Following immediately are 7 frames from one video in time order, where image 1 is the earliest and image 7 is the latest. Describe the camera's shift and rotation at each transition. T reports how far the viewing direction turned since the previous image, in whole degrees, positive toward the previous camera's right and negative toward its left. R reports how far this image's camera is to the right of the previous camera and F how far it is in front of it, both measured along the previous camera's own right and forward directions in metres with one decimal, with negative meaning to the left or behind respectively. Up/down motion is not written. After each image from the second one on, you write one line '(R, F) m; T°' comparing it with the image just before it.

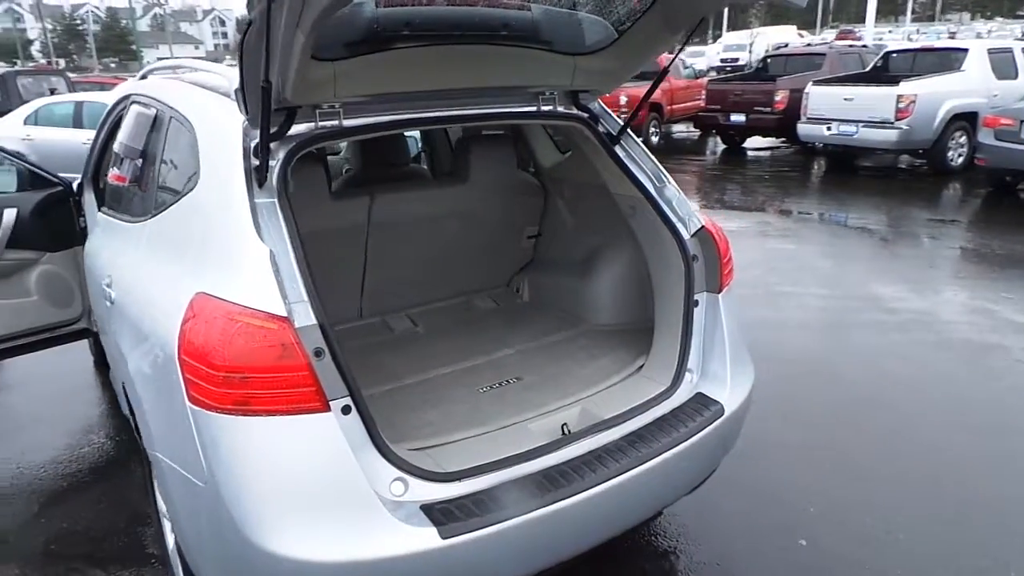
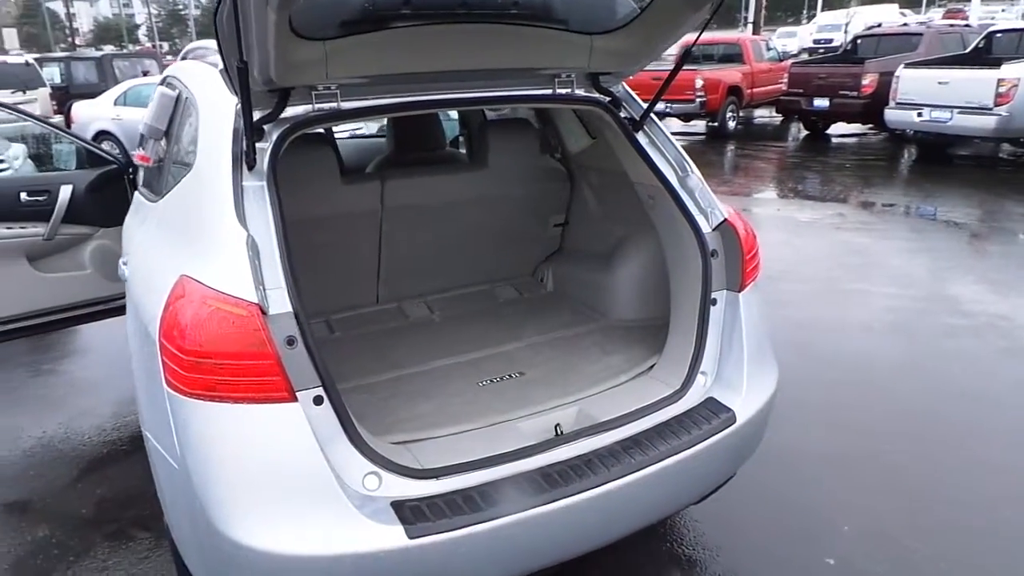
(+0.3, +0.1) m; -6°
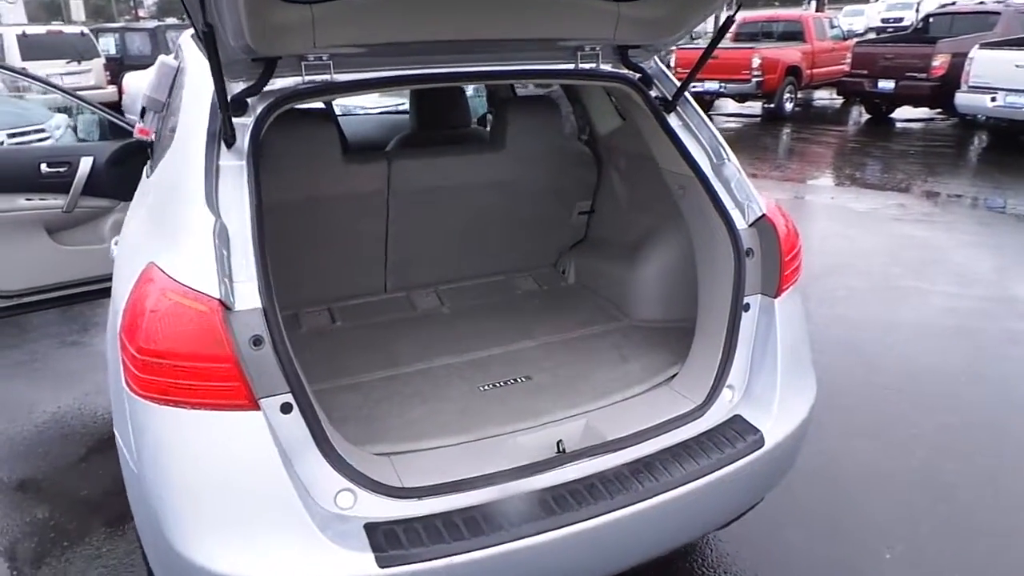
(+0.1, +0.3) m; -3°
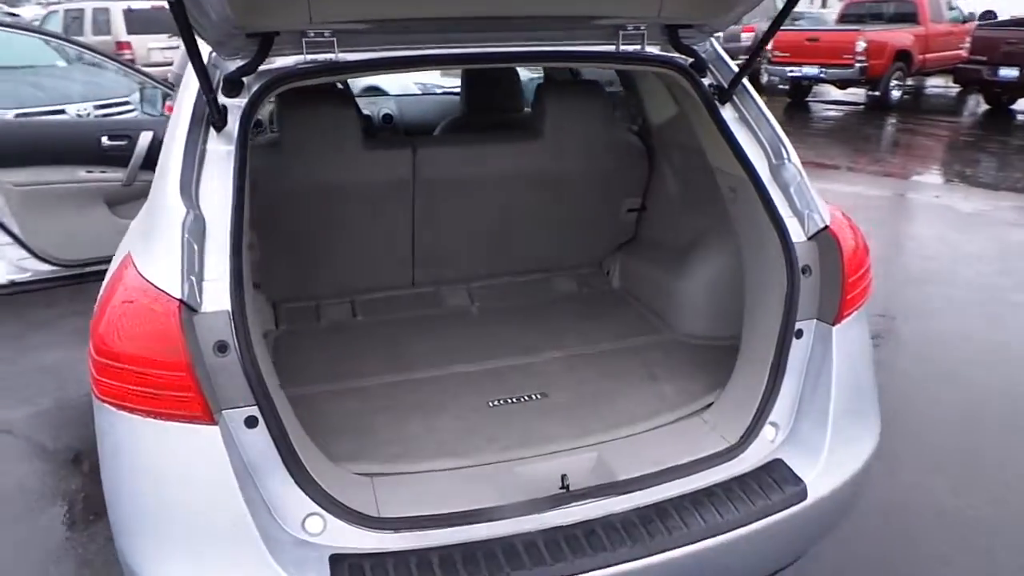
(+0.2, +0.2) m; -6°
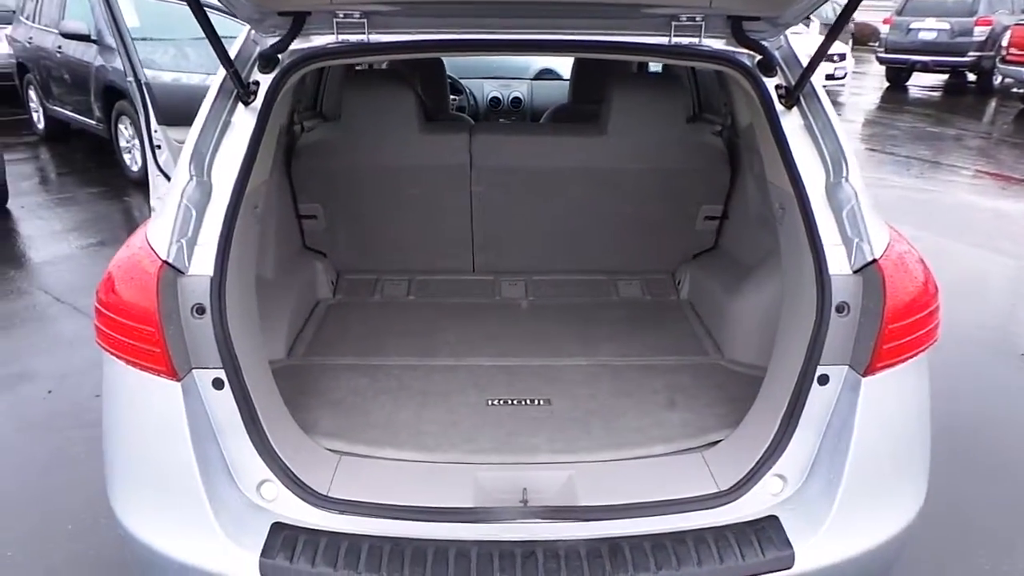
(+0.5, +0.1) m; -14°
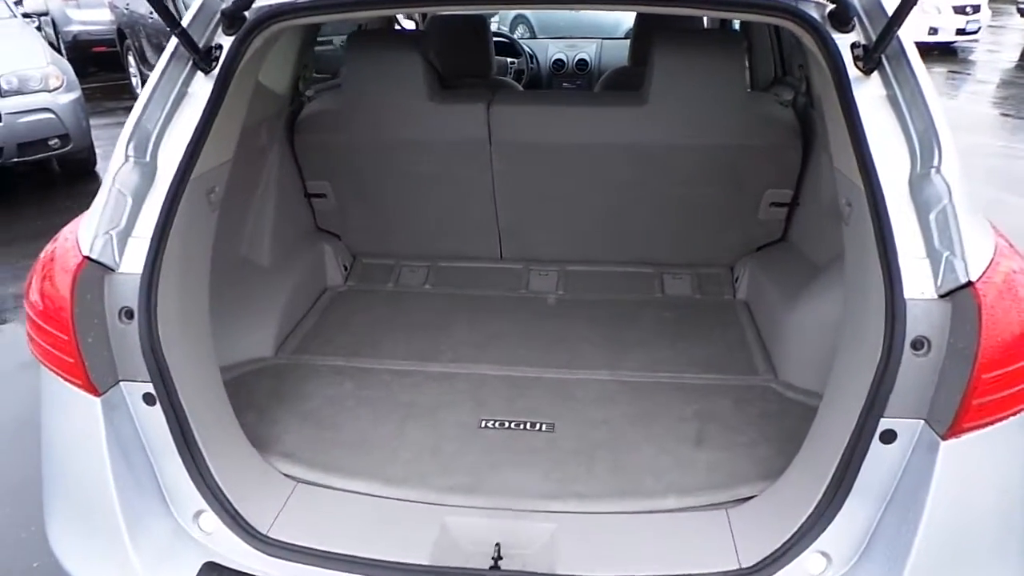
(+0.2, +0.4) m; -7°
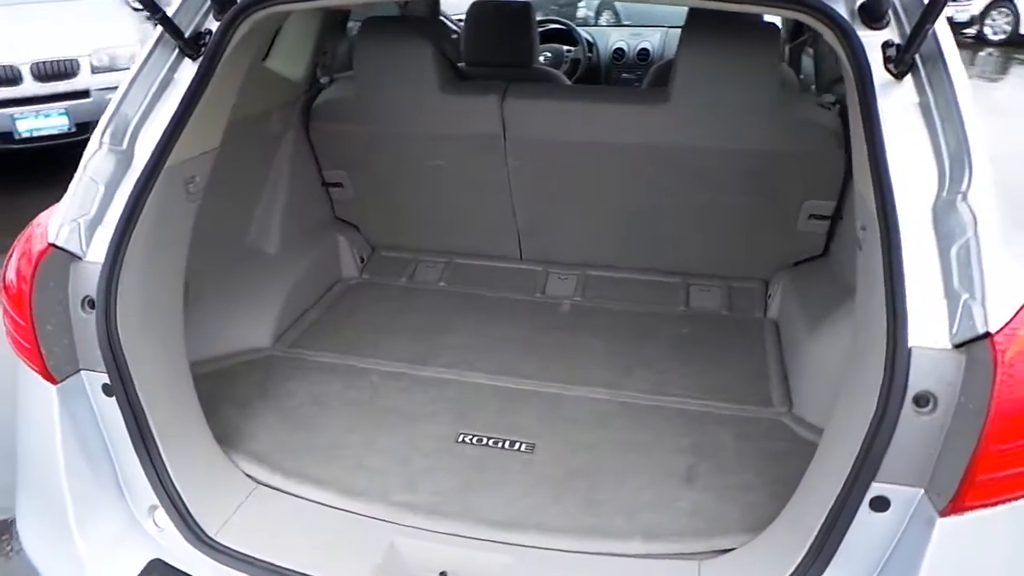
(+0.2, +0.1) m; -6°
